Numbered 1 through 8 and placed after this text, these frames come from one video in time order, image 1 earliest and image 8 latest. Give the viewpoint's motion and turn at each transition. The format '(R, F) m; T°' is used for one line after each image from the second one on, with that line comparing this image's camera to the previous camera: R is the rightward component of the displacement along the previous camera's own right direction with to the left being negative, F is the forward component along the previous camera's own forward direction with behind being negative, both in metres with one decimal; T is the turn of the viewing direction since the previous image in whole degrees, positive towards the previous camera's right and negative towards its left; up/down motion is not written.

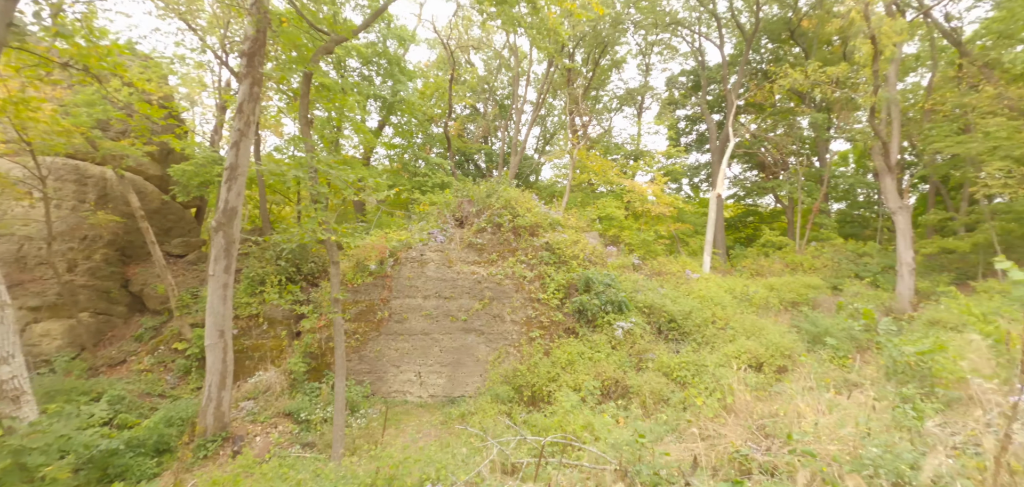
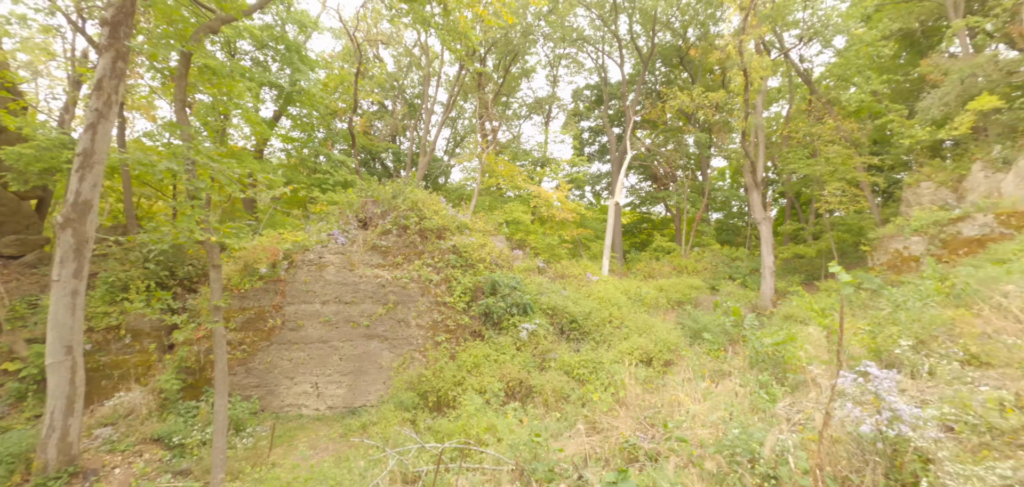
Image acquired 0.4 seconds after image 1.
(+0.1, 0.0) m; +11°
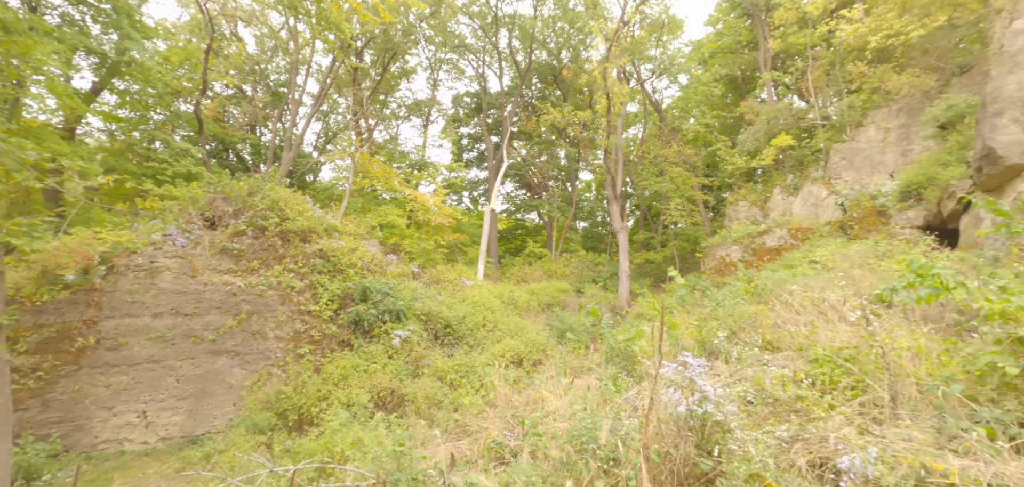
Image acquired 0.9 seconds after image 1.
(+0.1, 0.0) m; +15°
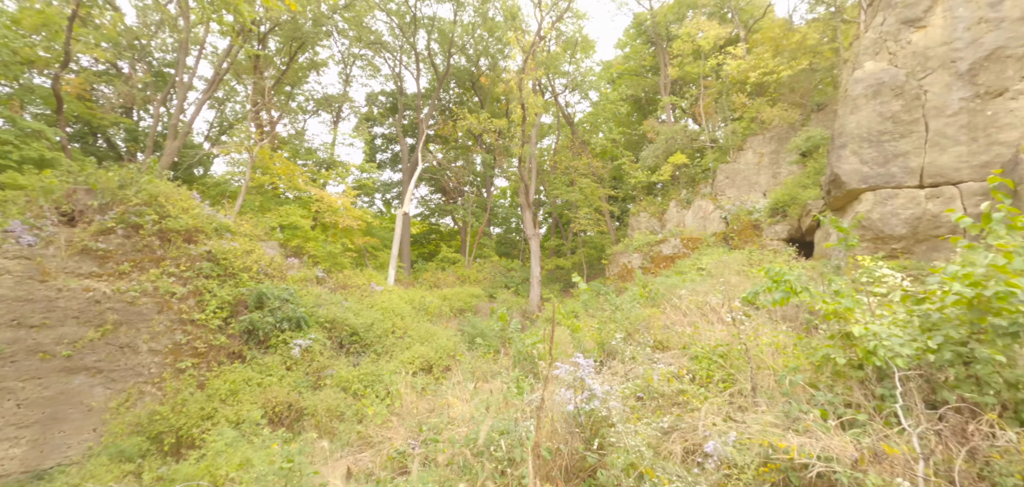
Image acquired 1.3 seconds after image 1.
(+0.1, 0.0) m; +11°
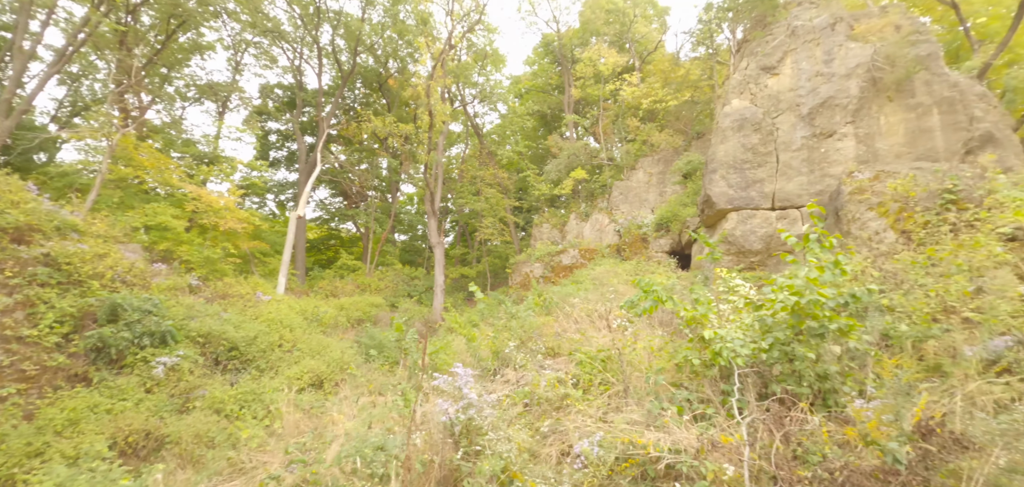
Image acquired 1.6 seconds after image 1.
(+0.1, 0.0) m; +12°
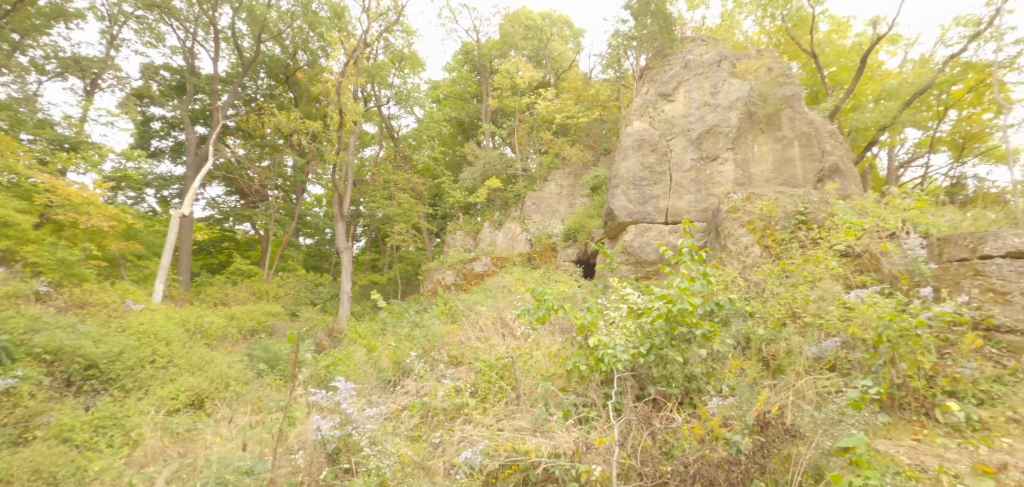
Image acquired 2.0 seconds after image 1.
(+0.1, 0.0) m; +11°
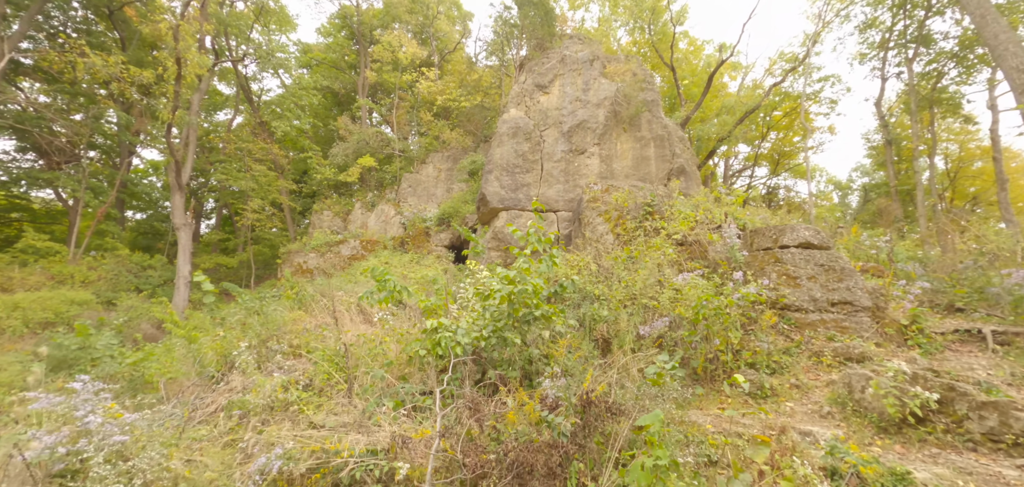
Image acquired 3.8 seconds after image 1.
(+0.3, +0.2) m; +15°
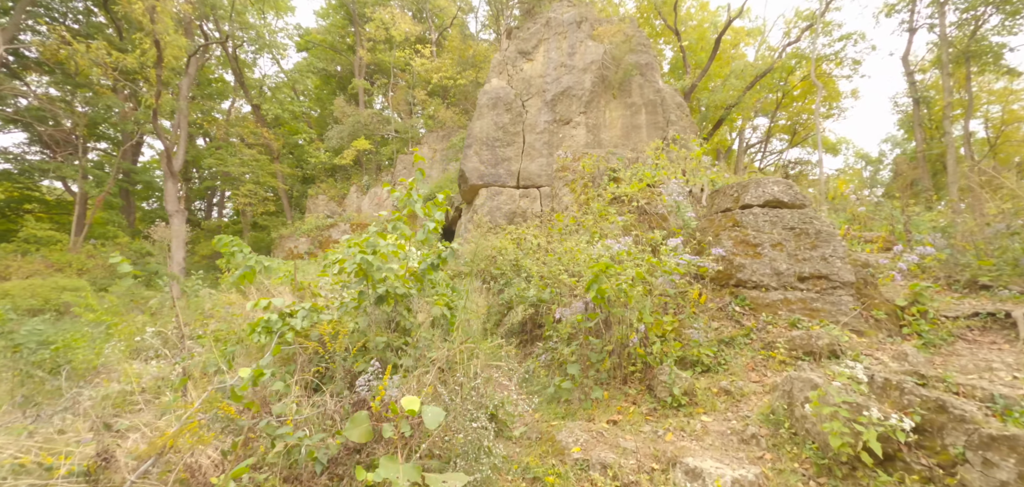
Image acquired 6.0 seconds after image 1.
(+0.9, +0.7) m; -3°
